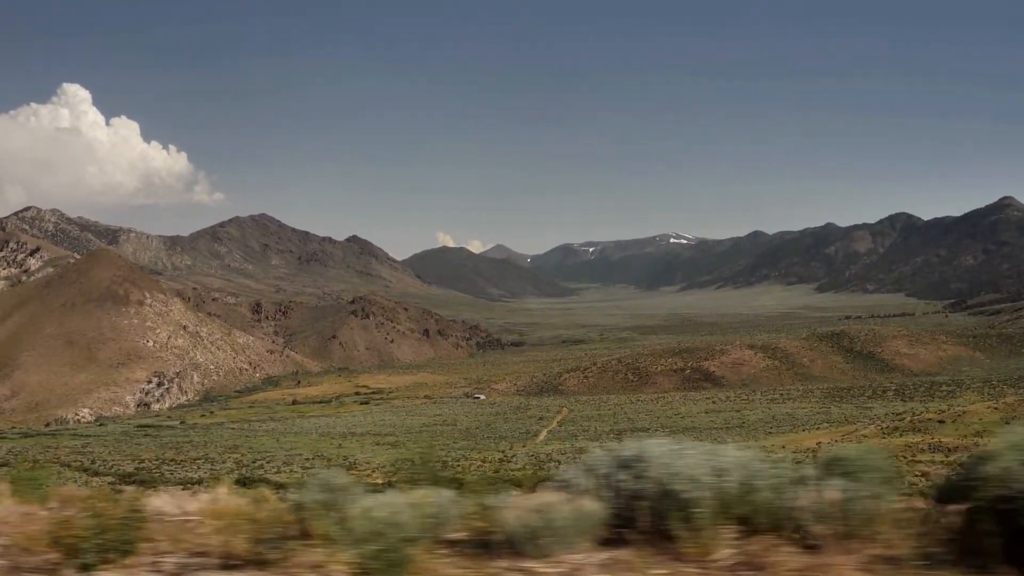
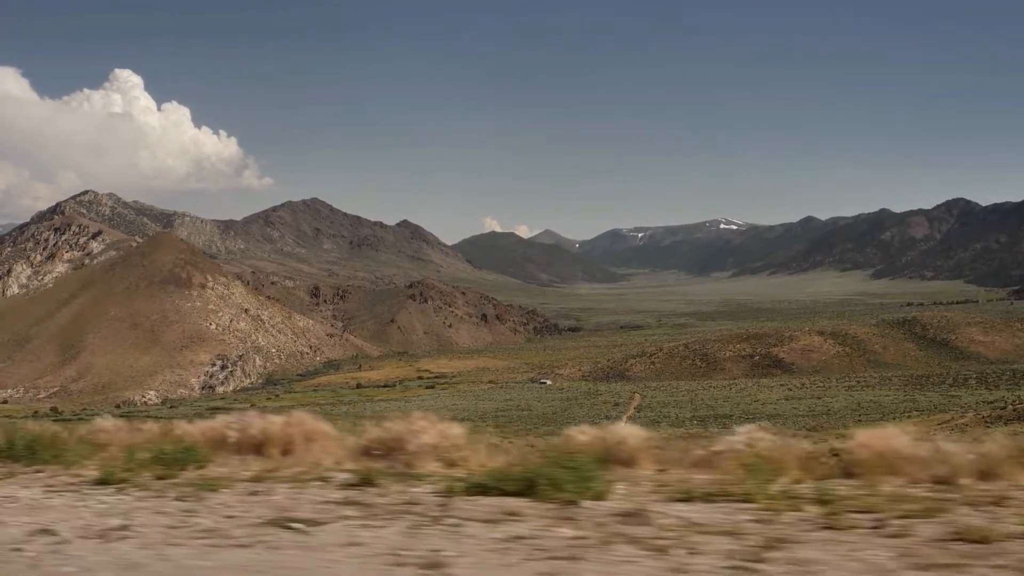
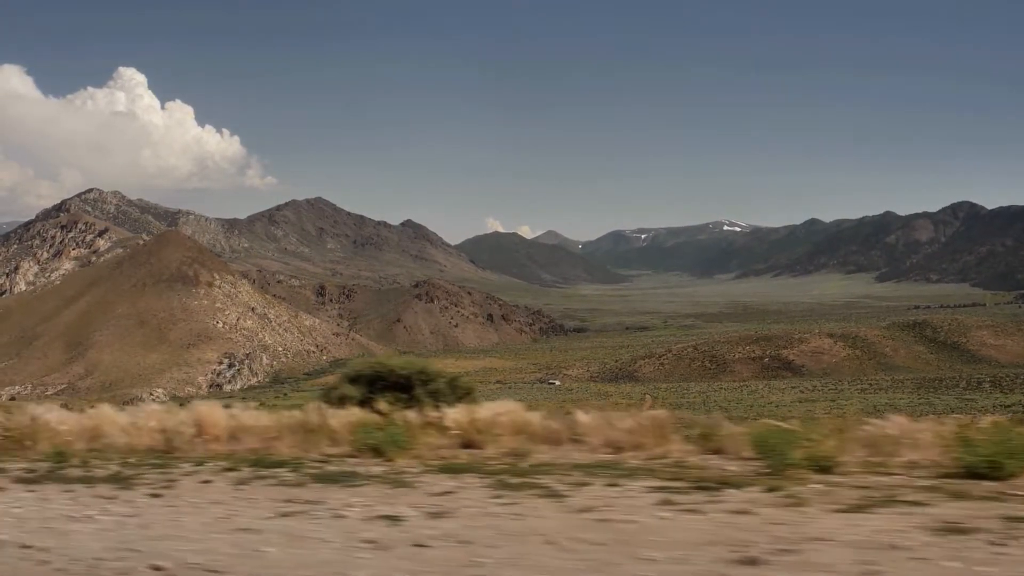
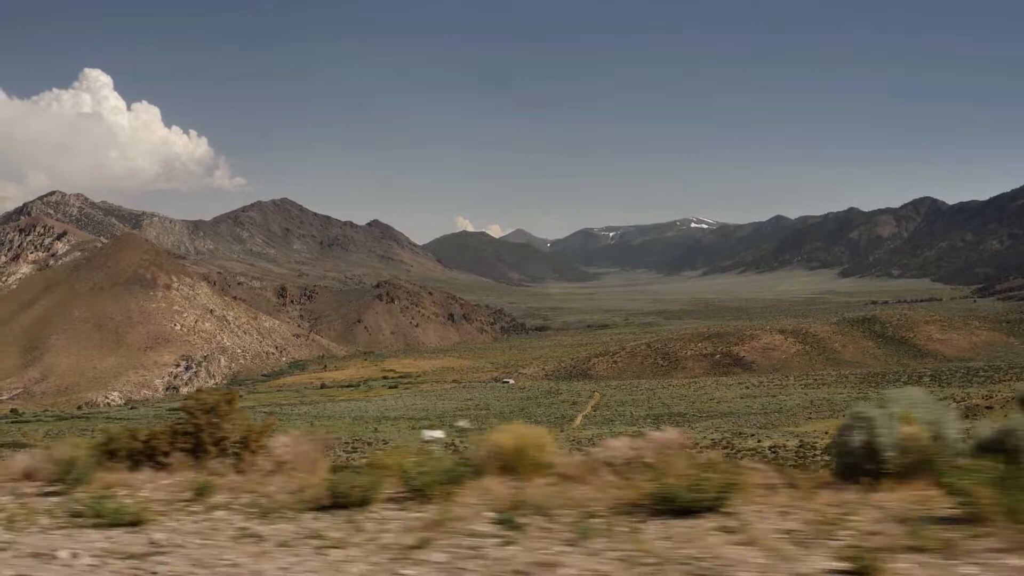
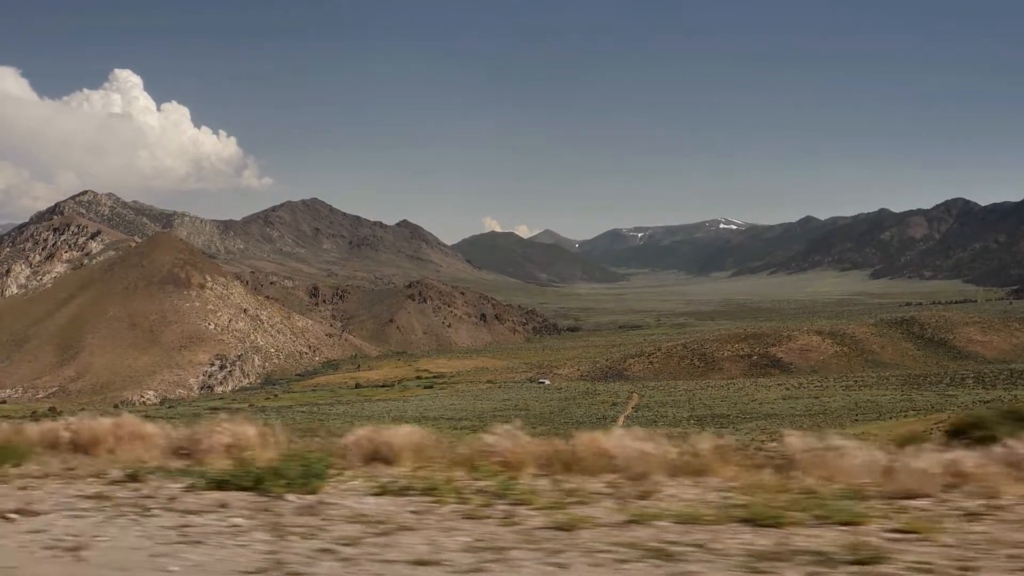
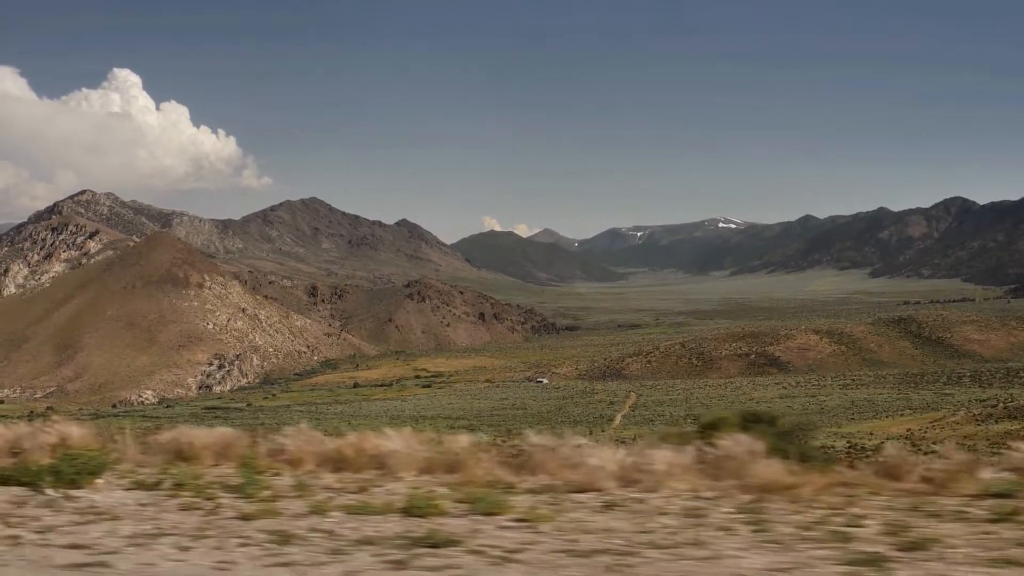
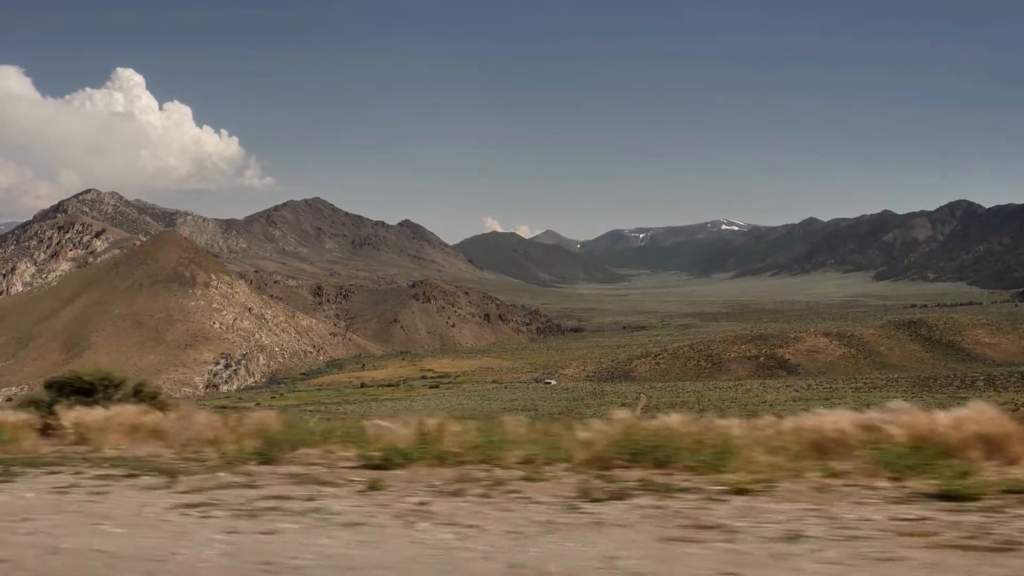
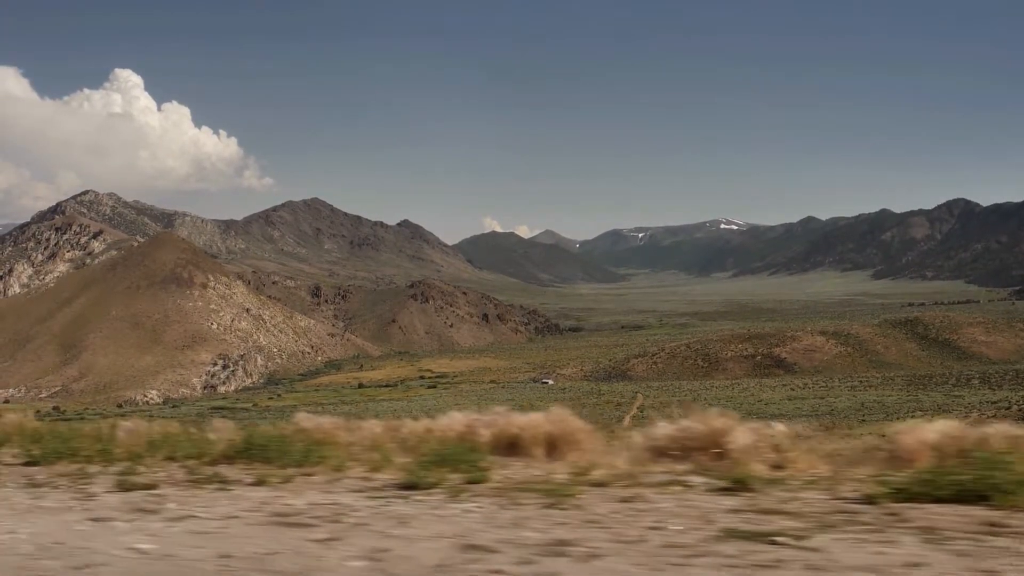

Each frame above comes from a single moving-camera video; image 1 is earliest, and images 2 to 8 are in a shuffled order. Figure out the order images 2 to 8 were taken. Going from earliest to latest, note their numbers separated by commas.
4, 6, 5, 2, 8, 7, 3
